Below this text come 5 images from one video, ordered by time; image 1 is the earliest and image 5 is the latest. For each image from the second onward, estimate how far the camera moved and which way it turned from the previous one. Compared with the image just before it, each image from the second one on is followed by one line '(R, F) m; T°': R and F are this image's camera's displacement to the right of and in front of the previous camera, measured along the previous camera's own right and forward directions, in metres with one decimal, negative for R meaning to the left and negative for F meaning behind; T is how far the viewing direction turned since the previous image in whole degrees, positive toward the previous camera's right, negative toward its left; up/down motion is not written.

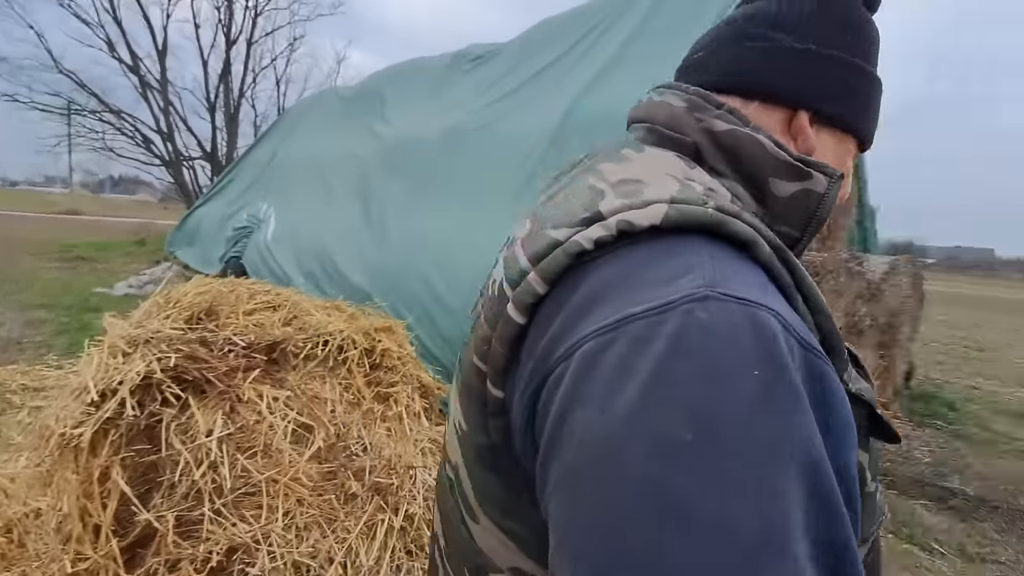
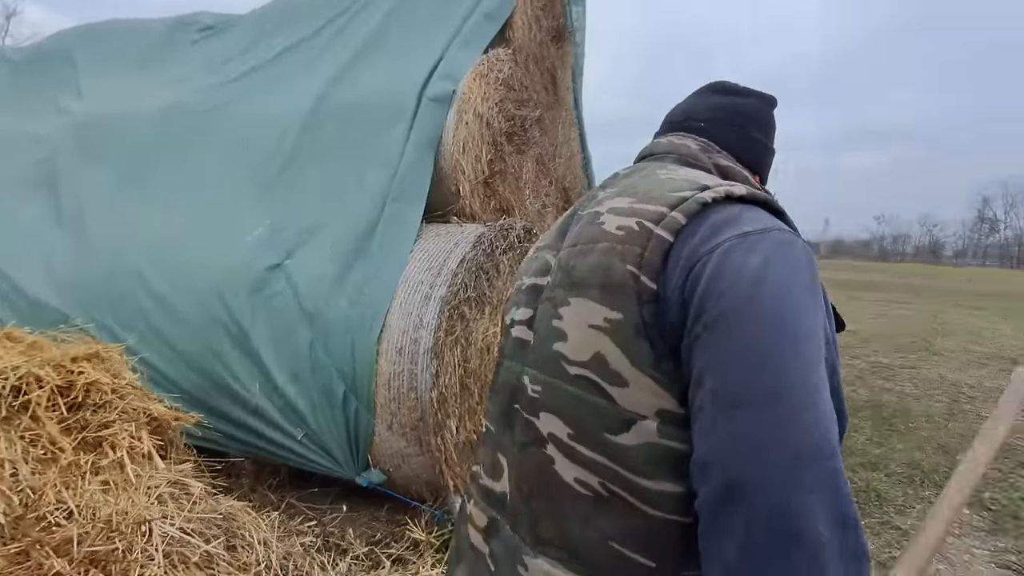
(-0.1, +0.2) m; +22°
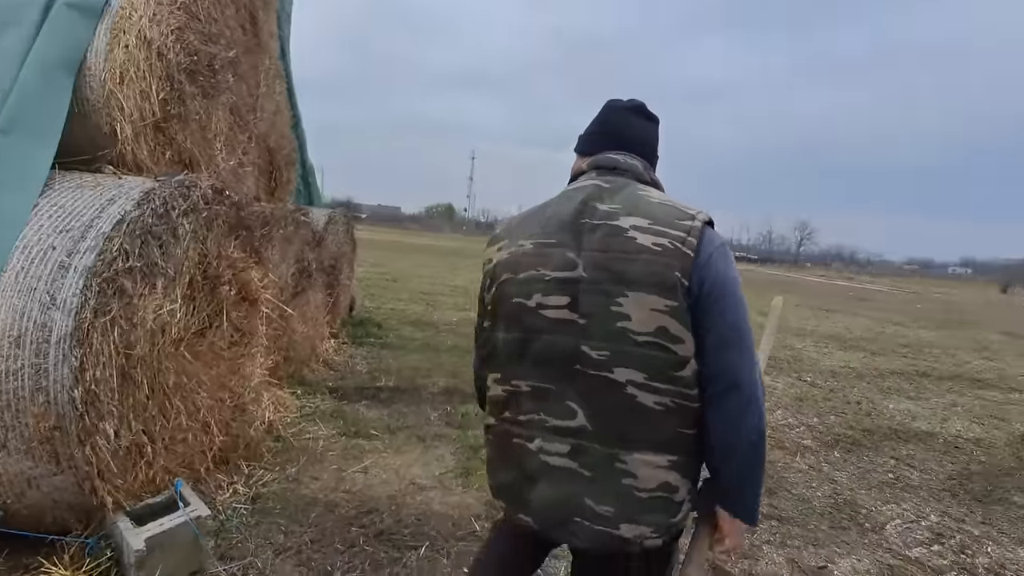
(+0.1, +0.3) m; +23°
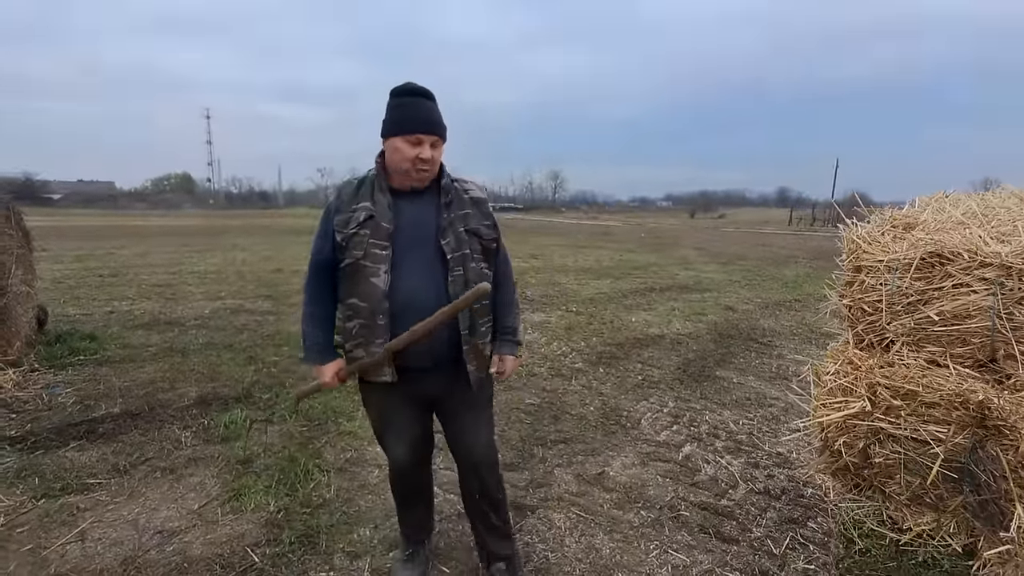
(0.0, +0.8) m; +20°
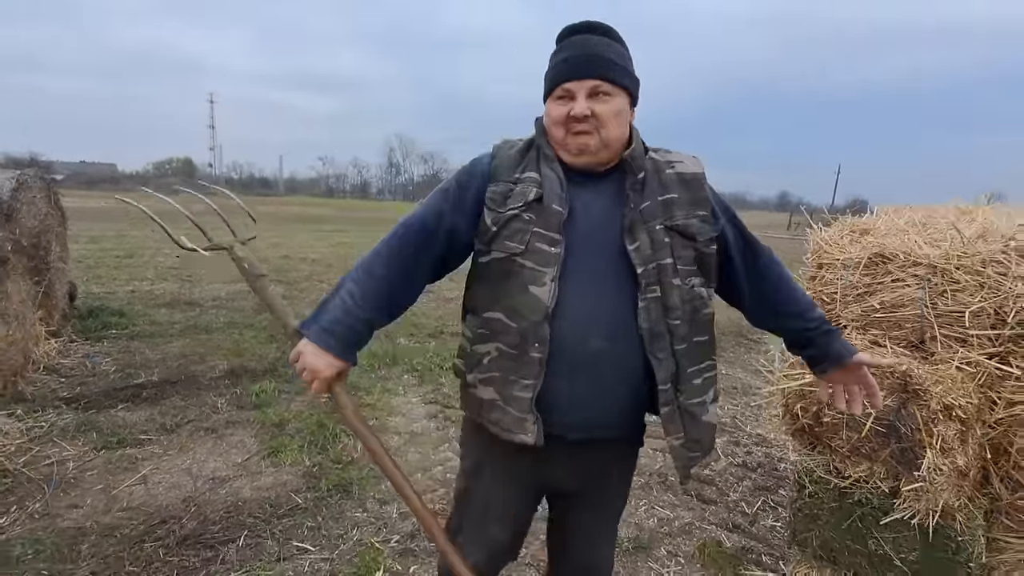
(-0.1, -0.4) m; 0°
